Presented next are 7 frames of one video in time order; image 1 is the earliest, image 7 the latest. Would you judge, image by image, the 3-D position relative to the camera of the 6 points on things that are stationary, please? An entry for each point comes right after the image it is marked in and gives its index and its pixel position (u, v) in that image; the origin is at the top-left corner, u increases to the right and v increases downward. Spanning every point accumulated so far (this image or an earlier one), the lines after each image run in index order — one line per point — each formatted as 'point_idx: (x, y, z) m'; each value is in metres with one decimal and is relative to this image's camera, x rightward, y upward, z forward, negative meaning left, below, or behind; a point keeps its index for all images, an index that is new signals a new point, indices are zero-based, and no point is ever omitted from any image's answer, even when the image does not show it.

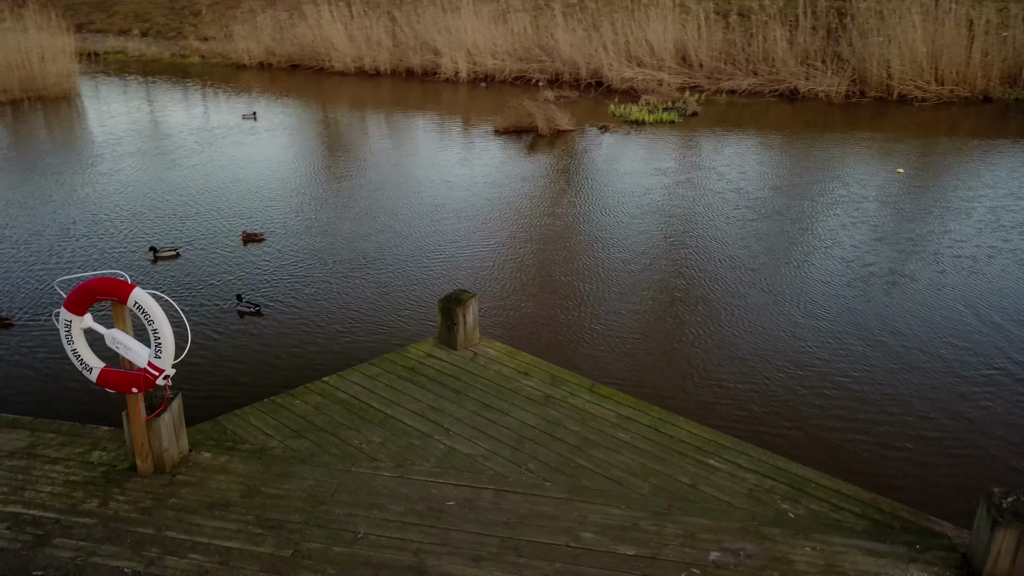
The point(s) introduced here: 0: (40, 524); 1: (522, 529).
0: (-2.2, -1.1, +3.7) m
1: (0.0, -1.1, +3.7) m
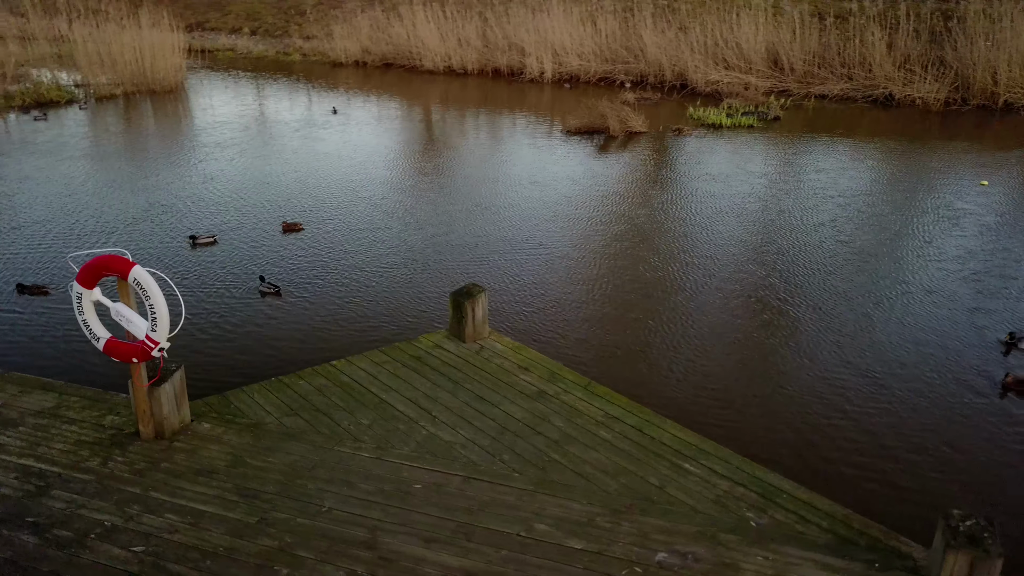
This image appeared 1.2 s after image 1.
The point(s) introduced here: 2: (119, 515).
0: (-2.4, -1.0, +4.1) m
1: (-0.2, -1.1, +3.8) m
2: (-1.8, -1.1, +3.8) m
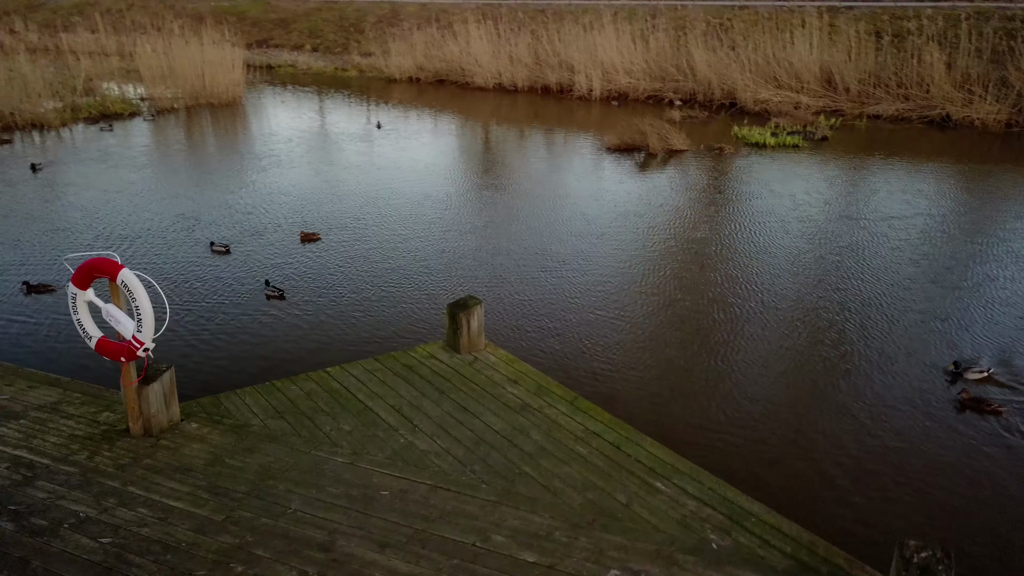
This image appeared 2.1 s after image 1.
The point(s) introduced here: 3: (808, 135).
0: (-2.5, -1.0, +4.3) m
1: (-0.4, -1.1, +3.9) m
2: (-2.0, -1.1, +3.9) m
3: (+6.8, +3.5, +18.4) m
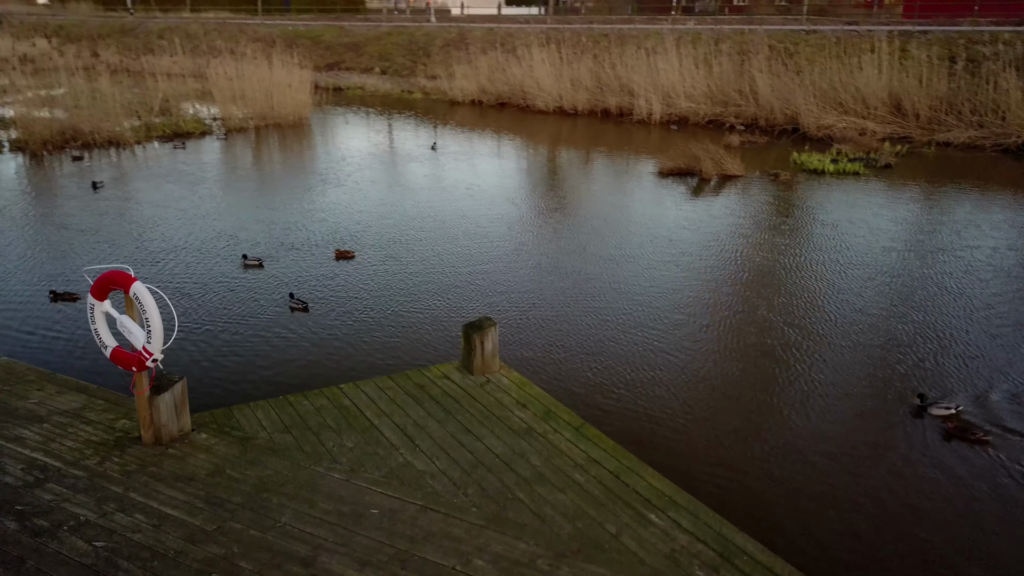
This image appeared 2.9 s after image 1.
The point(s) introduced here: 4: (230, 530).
0: (-2.6, -1.0, +4.4) m
1: (-0.4, -1.2, +3.9) m
2: (-2.1, -1.1, +4.0) m
3: (+8.0, +2.8, +17.9) m
4: (-1.4, -1.2, +3.9) m
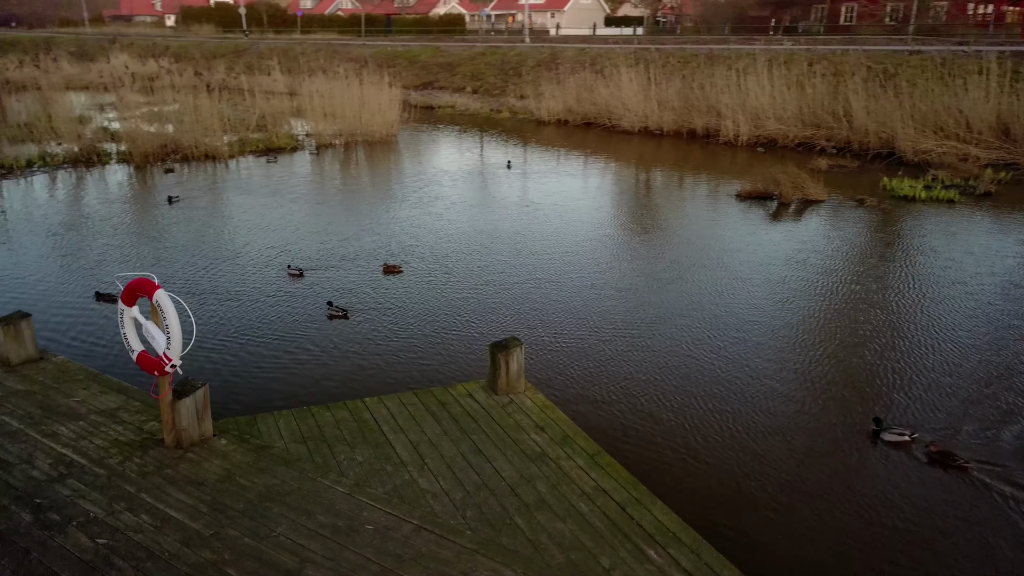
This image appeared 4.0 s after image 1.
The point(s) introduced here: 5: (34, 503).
0: (-2.6, -1.0, +4.6) m
1: (-0.5, -1.3, +3.8) m
2: (-2.1, -1.2, +4.2) m
3: (+9.7, +2.1, +16.9) m
4: (-1.4, -1.2, +4.0) m
5: (-2.5, -1.1, +4.2) m
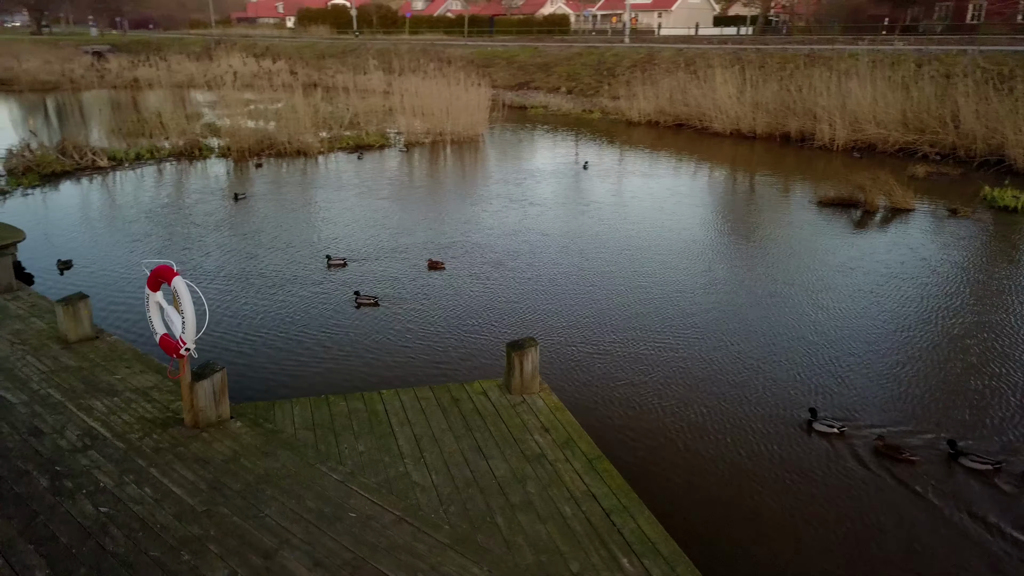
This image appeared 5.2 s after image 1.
0: (-2.6, -0.9, +5.0) m
1: (-0.6, -1.3, +3.9) m
2: (-2.2, -1.1, +4.5) m
3: (+11.2, +1.7, +15.6) m
4: (-1.5, -1.2, +4.2) m
5: (-2.6, -1.0, +4.5) m
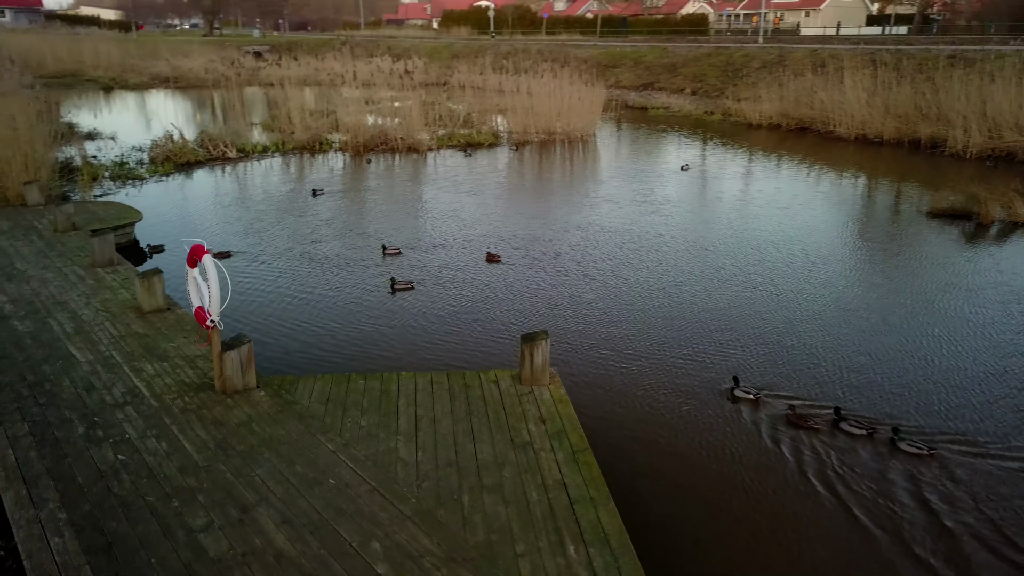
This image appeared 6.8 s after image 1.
0: (-2.6, -0.8, +5.5) m
1: (-0.9, -1.2, +4.2) m
2: (-2.3, -0.9, +5.0) m
3: (+12.8, +1.1, +13.8) m
4: (-1.7, -1.1, +4.6) m
5: (-2.7, -0.8, +5.1) m
